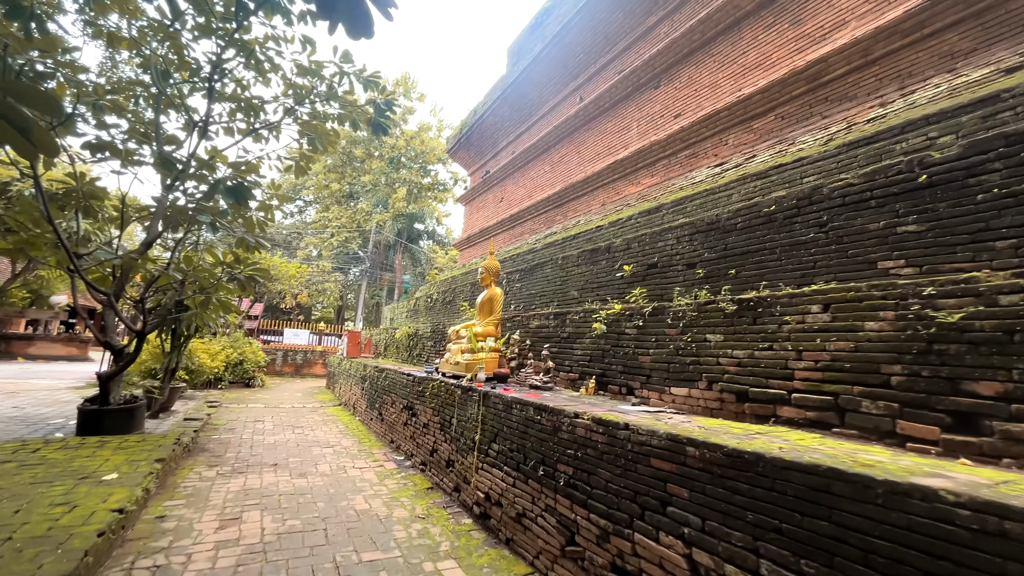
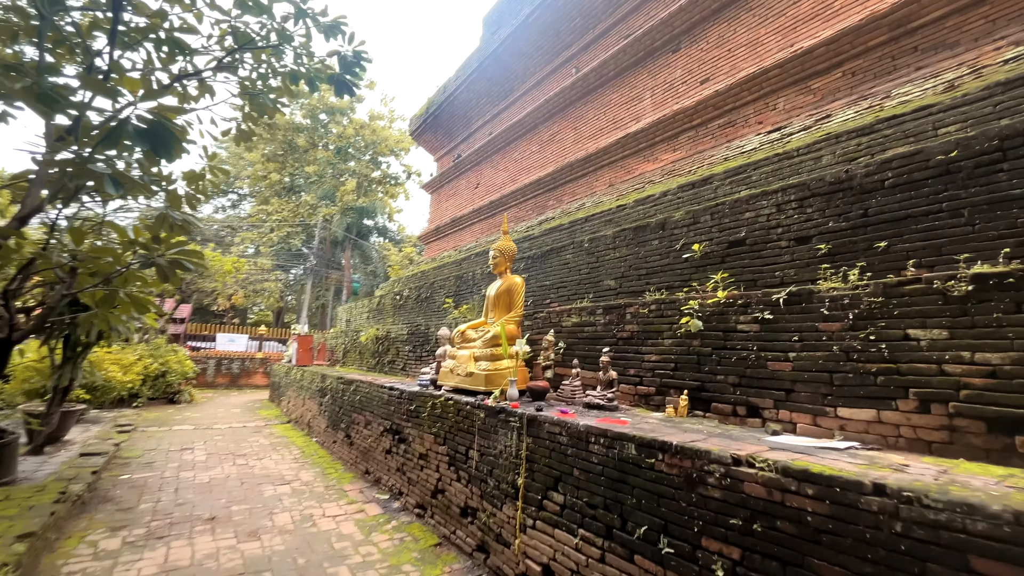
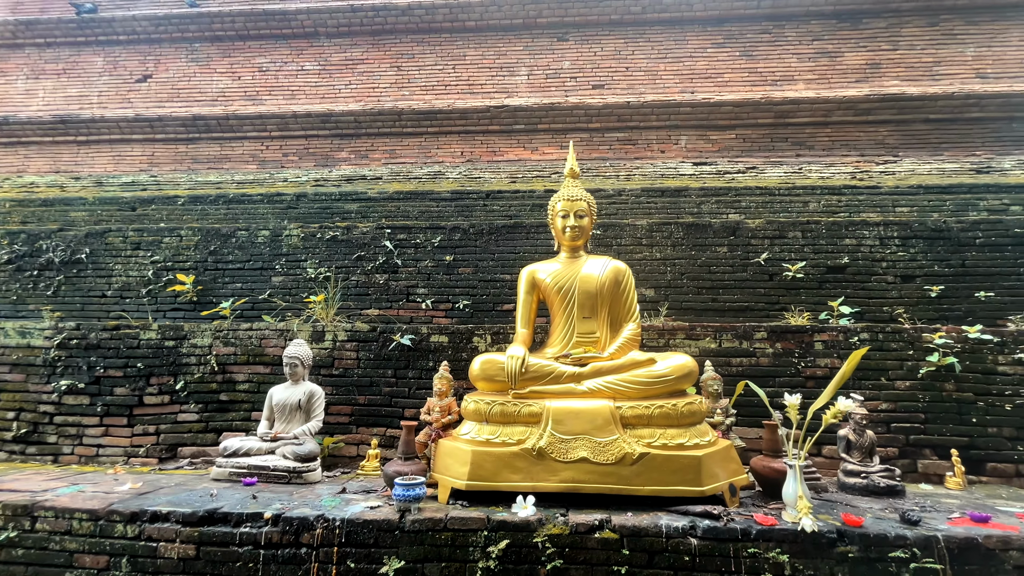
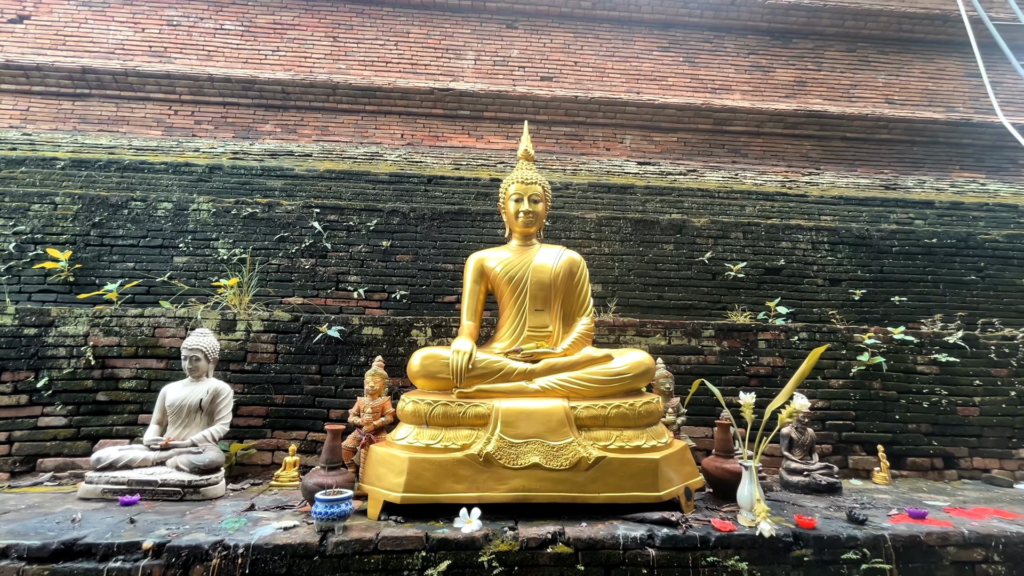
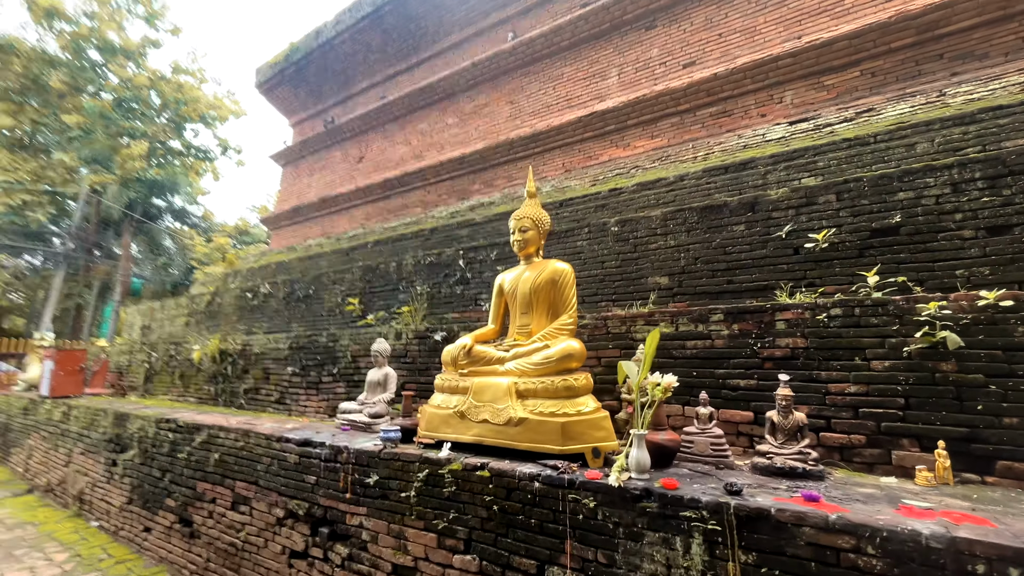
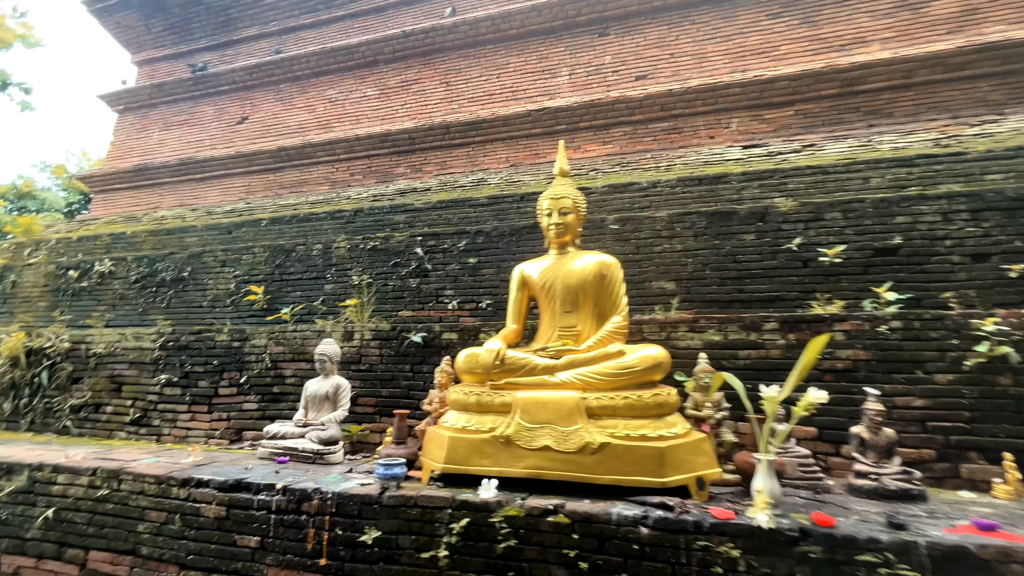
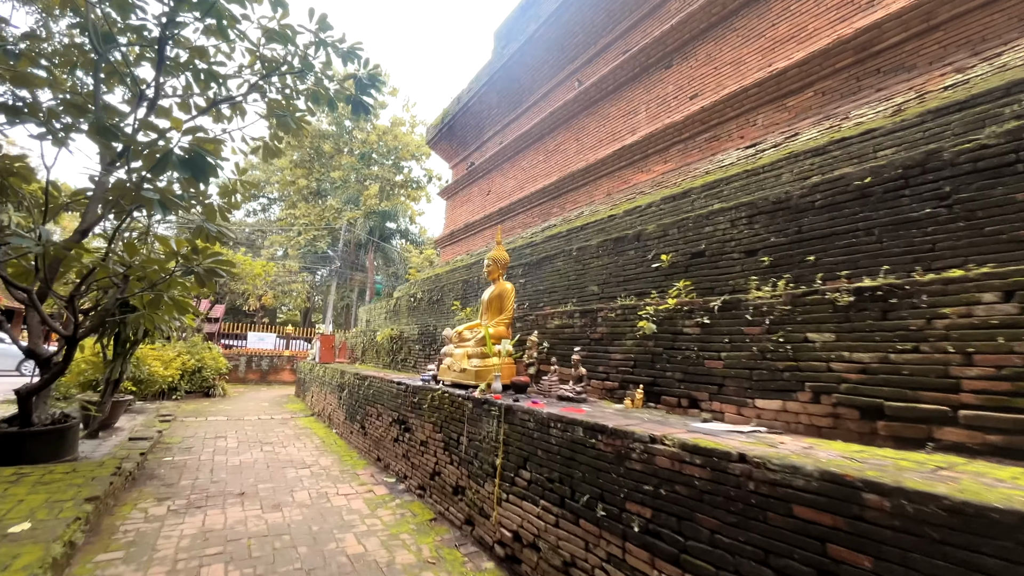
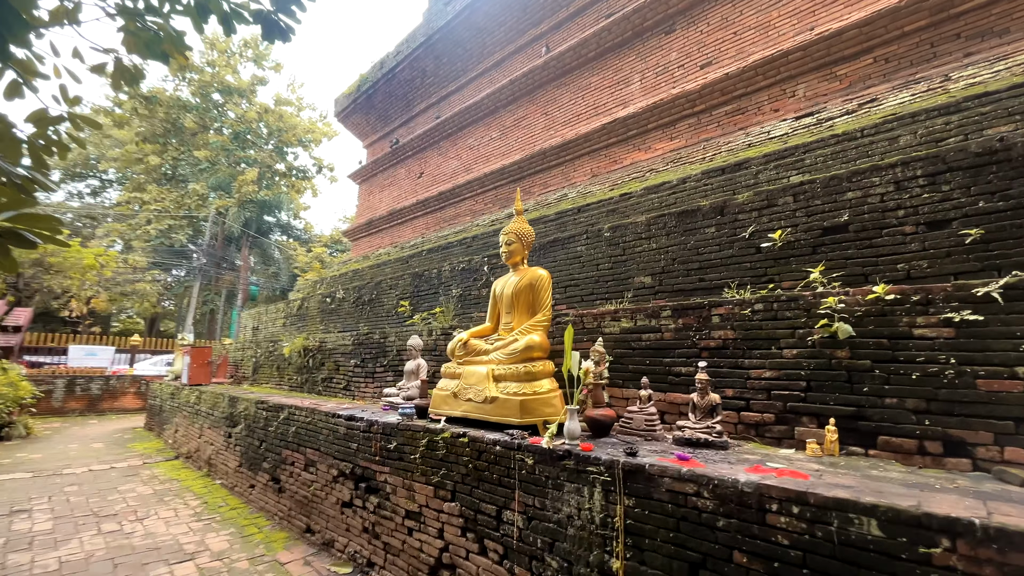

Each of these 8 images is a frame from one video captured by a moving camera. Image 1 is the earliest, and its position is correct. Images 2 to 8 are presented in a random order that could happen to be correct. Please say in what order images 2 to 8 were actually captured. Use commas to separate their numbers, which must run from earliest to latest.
7, 2, 8, 5, 6, 3, 4
